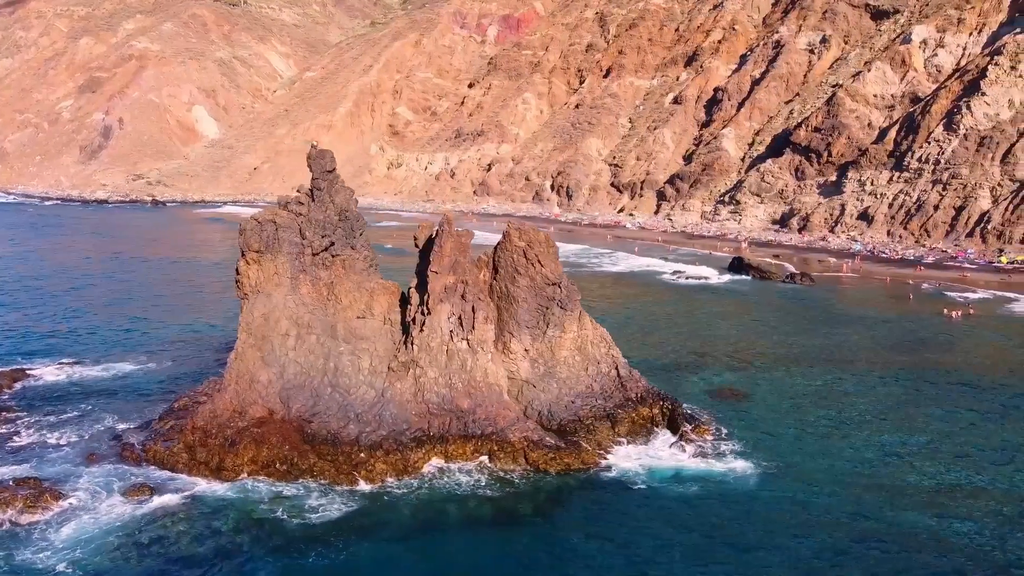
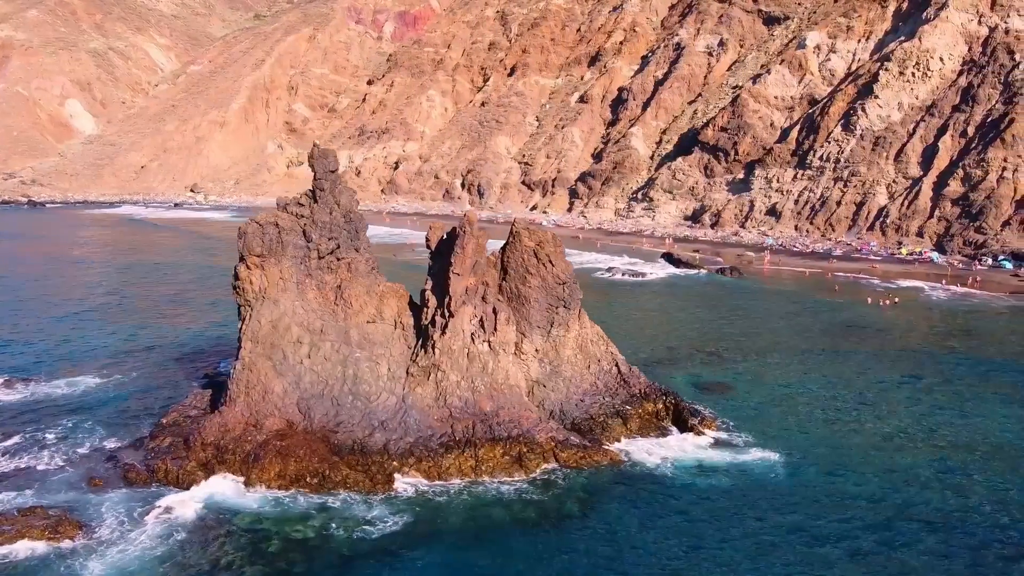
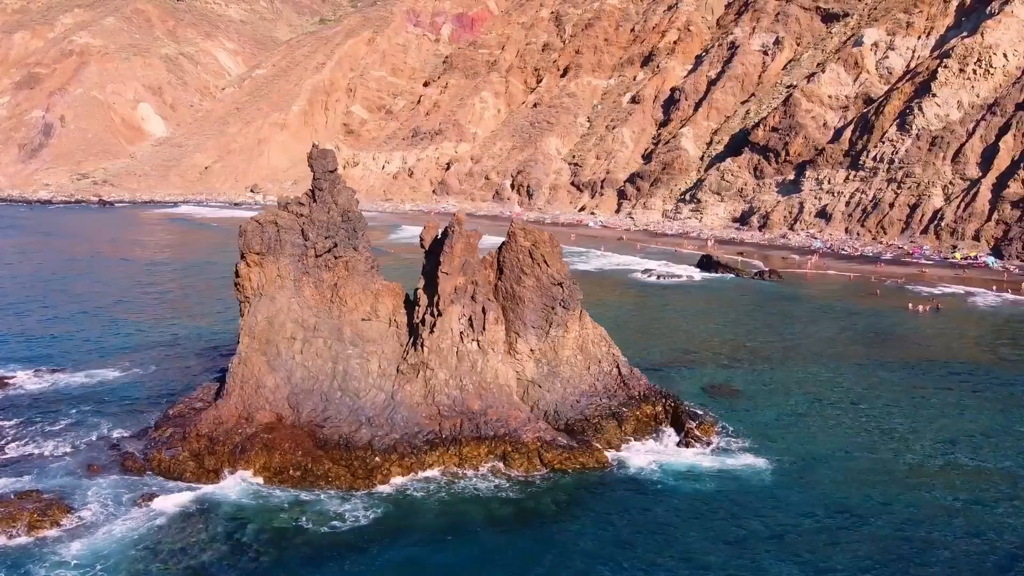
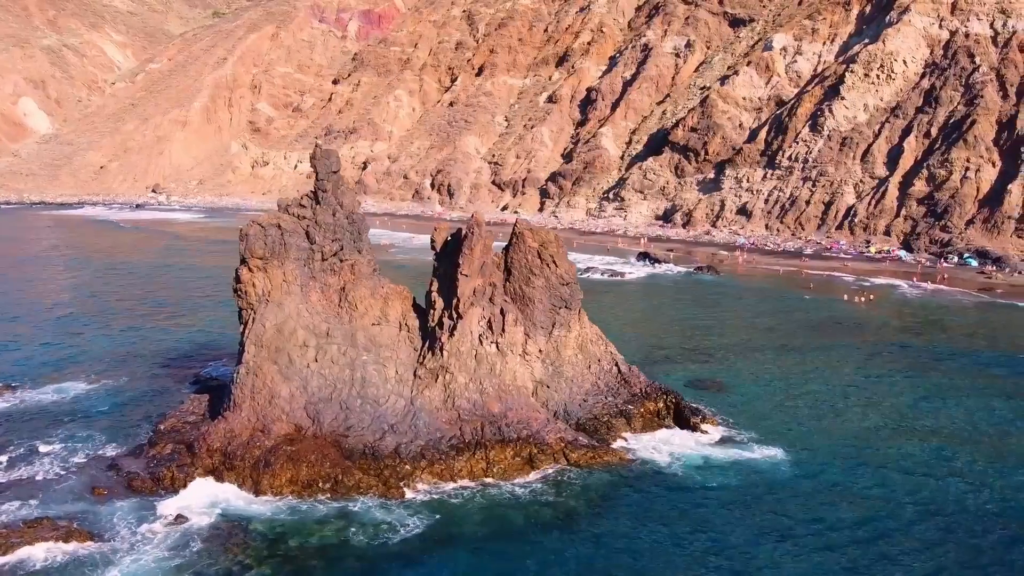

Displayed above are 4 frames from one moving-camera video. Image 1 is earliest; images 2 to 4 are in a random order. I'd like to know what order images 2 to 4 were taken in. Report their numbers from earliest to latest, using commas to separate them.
3, 2, 4
